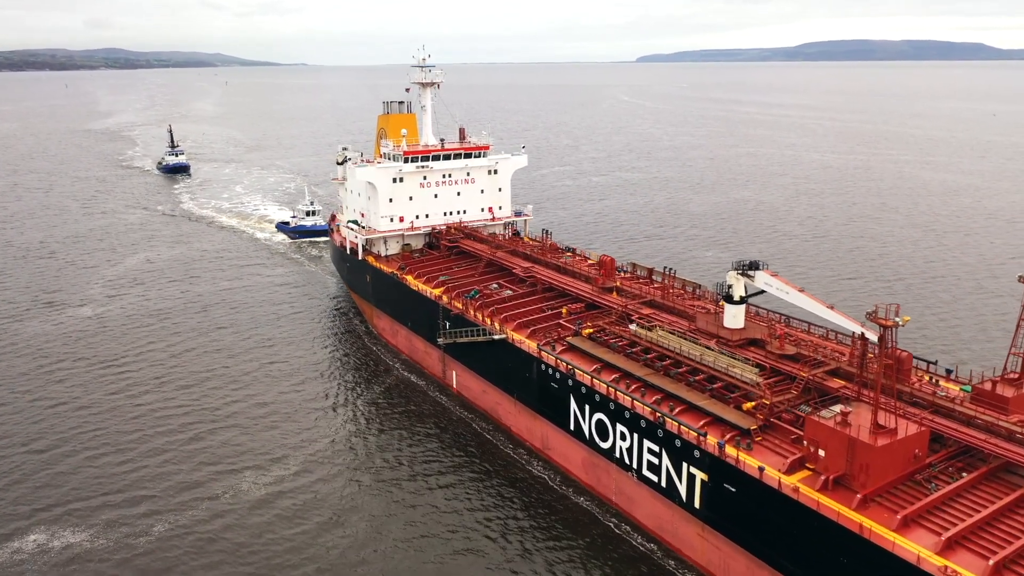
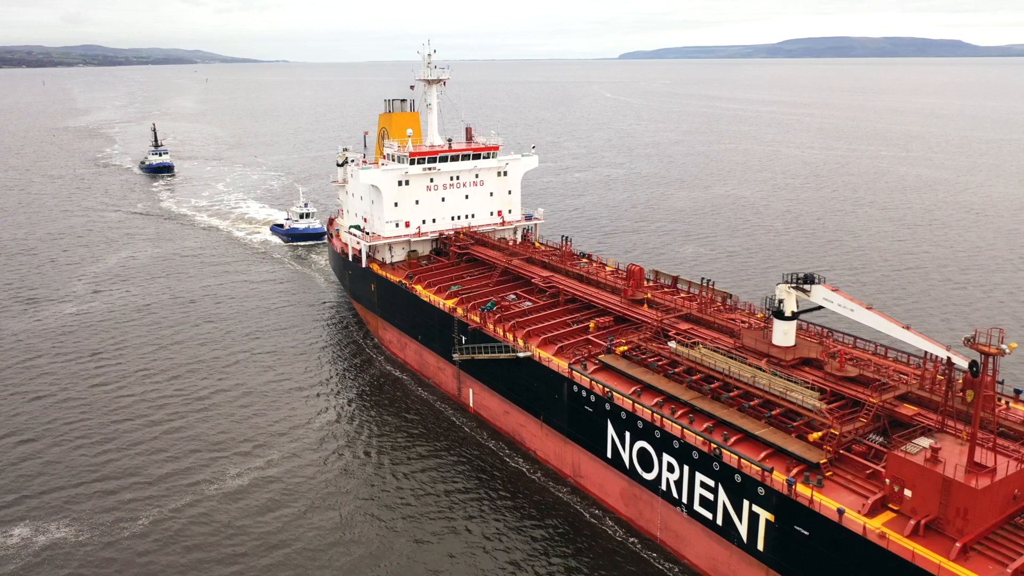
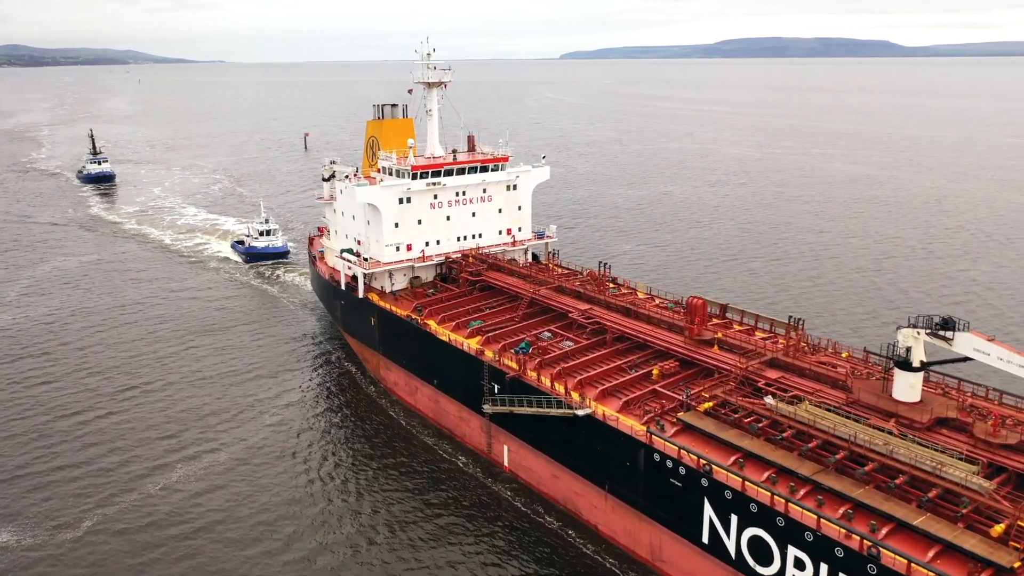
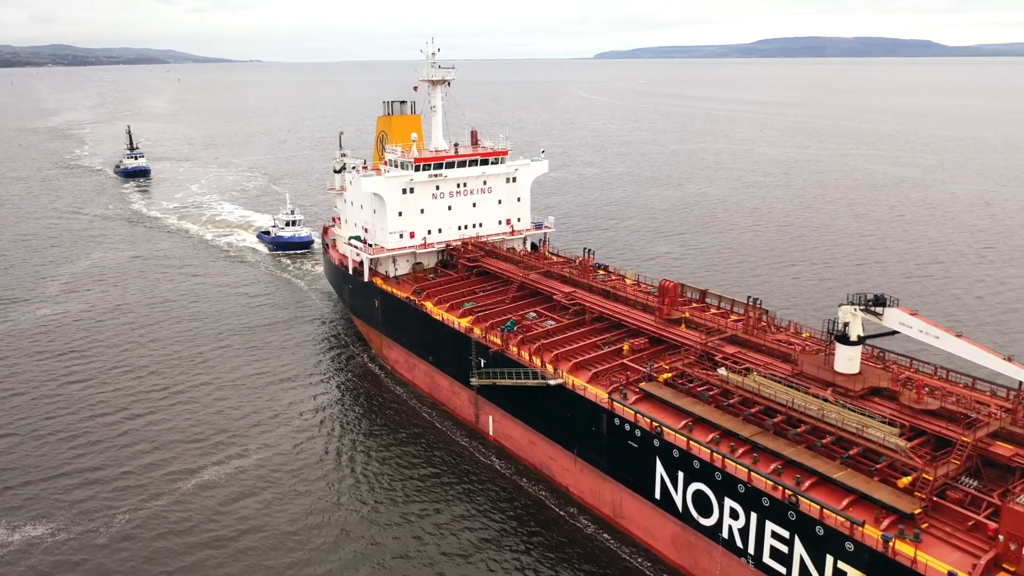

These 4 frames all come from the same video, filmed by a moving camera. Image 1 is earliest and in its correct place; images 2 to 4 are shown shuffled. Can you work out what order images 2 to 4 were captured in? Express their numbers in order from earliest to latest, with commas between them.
2, 4, 3
